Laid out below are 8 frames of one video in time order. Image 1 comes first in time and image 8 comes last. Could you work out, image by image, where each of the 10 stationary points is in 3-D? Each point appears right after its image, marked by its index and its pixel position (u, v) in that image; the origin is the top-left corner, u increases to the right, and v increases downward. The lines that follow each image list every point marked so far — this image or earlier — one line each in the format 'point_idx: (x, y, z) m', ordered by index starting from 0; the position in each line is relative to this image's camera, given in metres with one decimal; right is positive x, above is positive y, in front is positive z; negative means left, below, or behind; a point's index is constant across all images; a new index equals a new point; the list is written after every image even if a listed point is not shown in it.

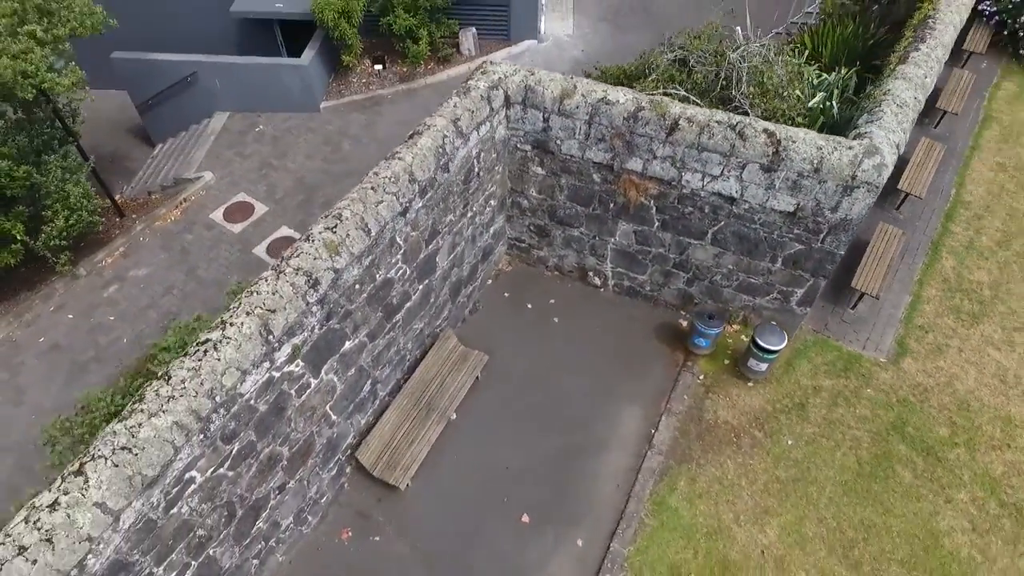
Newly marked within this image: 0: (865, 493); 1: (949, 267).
0: (+3.1, -1.8, +5.5) m
1: (+5.0, +0.2, +7.1) m
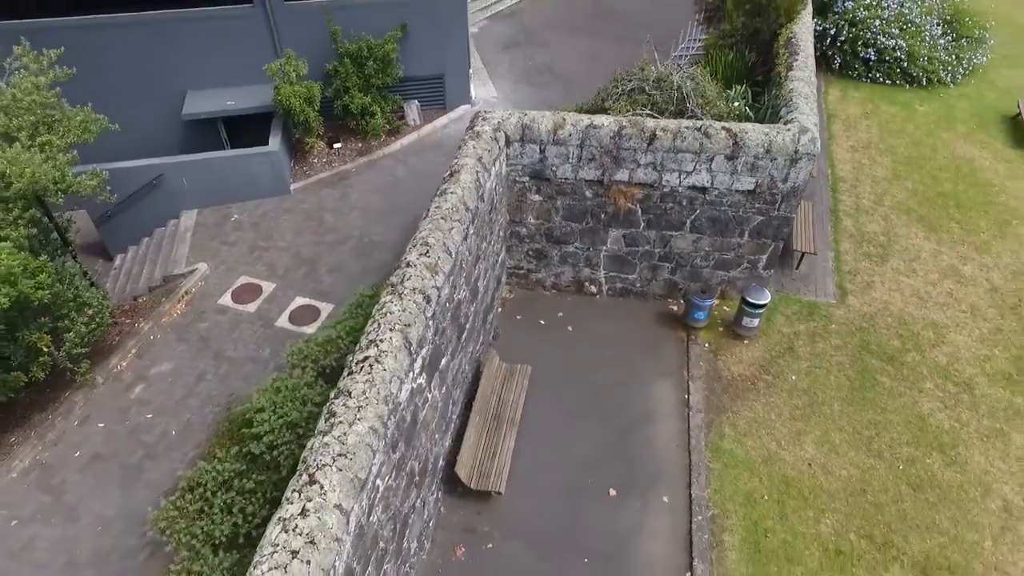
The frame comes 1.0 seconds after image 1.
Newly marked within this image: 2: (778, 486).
0: (+3.8, -1.2, +6.7) m
1: (+4.8, +0.9, +8.9) m
2: (+2.5, -1.9, +6.0) m
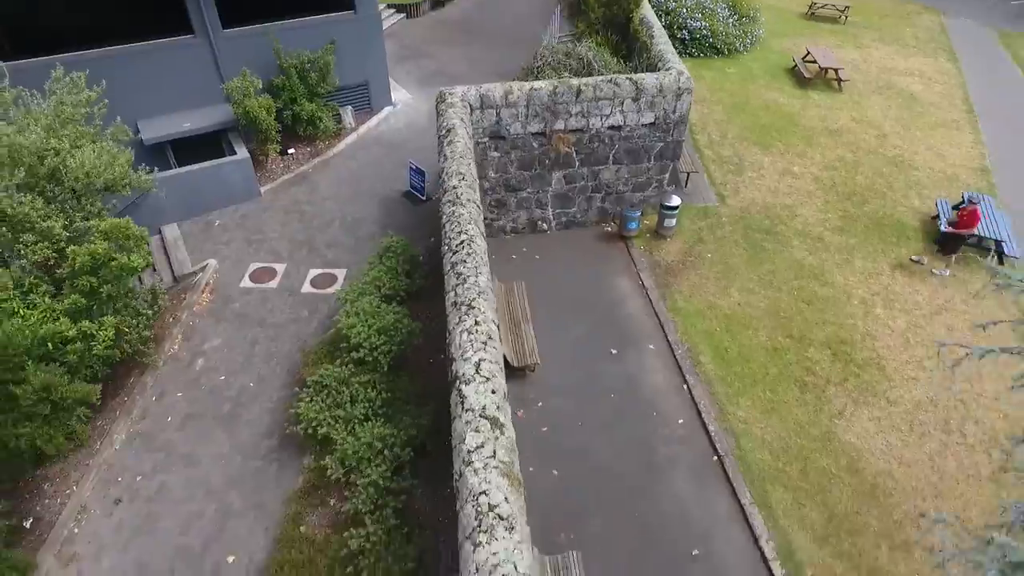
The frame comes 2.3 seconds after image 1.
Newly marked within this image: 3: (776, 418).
0: (+3.6, +0.4, +9.2) m
1: (+3.7, +2.5, +11.7) m
2: (+2.8, -0.4, +8.2) m
3: (+3.0, -1.5, +6.9) m
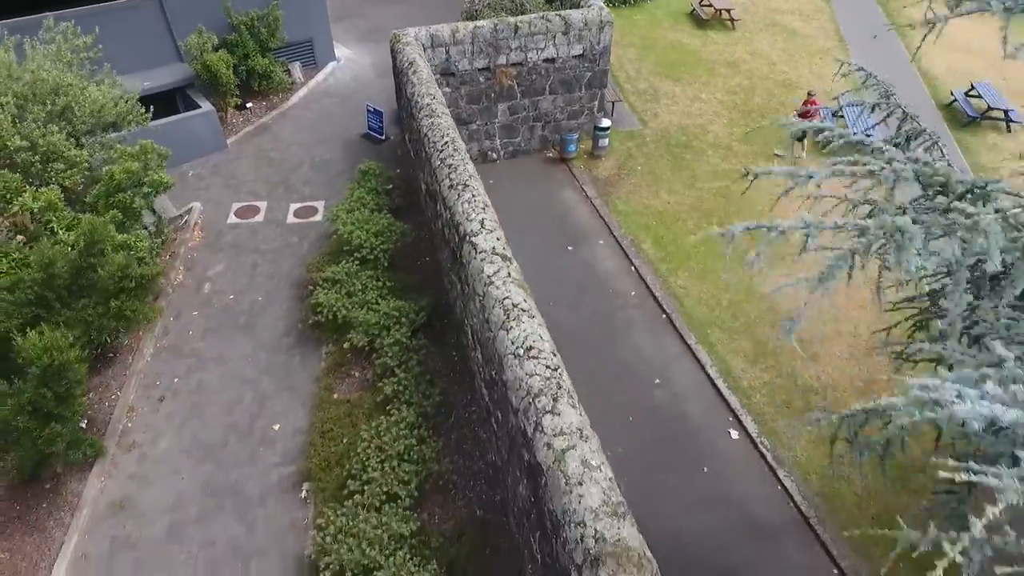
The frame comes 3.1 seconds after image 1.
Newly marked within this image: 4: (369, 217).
0: (+2.9, +2.1, +10.7) m
1: (+2.5, +4.2, +13.1) m
2: (+2.2, +1.1, +9.6) m
3: (+2.7, +0.1, +8.4) m
4: (-1.7, +0.9, +7.7) m
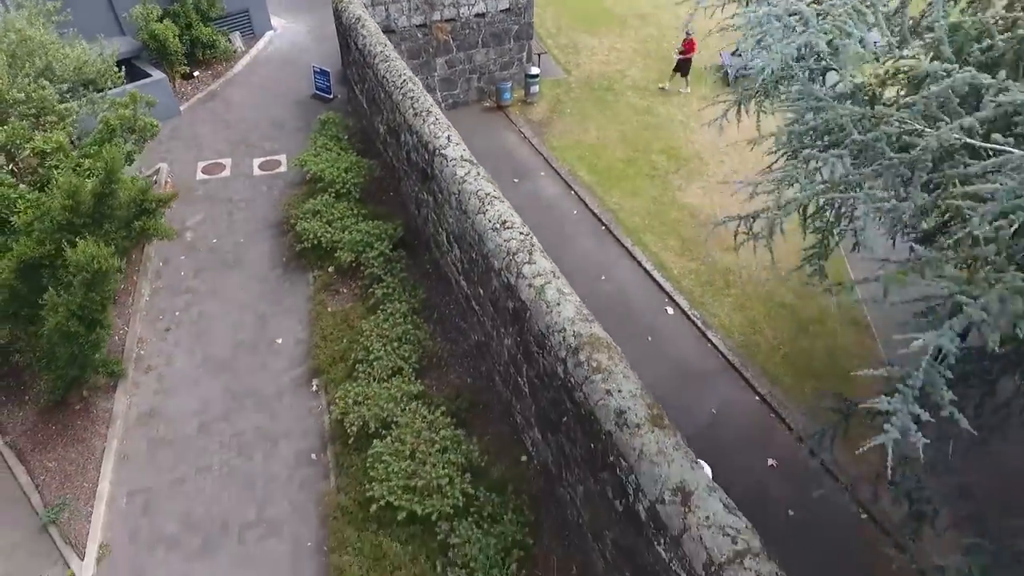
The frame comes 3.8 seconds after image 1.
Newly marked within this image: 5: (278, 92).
0: (+1.8, +3.5, +11.9) m
1: (+0.9, +5.6, +14.2) m
2: (+1.3, +2.4, +10.8) m
3: (+2.0, +1.4, +9.7) m
4: (-2.4, +1.8, +8.5) m
5: (-4.2, +3.5, +11.2) m
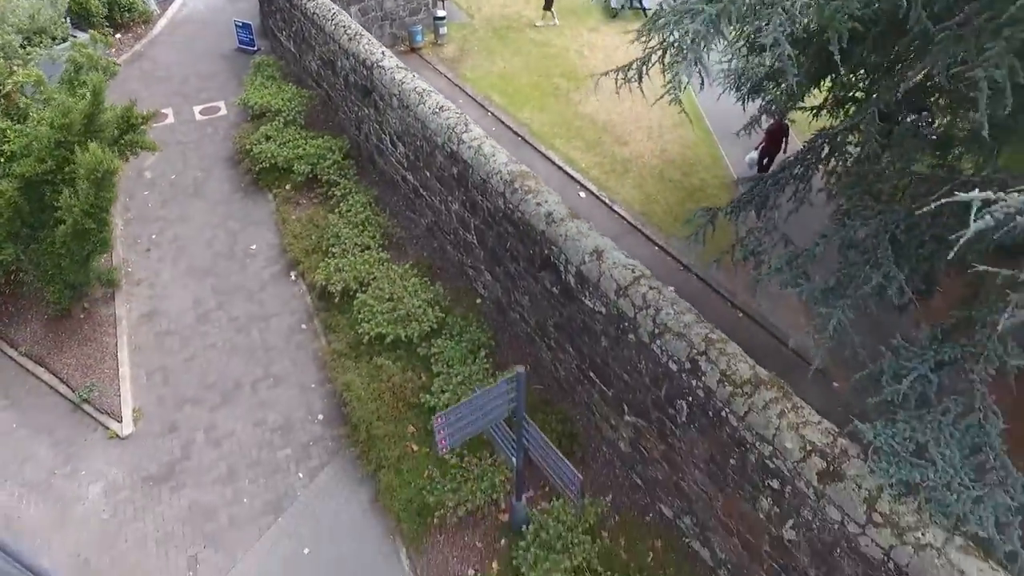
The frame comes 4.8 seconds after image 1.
0: (-0.1, +5.3, +13.3) m
1: (-1.5, +7.4, +15.4) m
2: (-0.3, +4.1, +12.2) m
3: (+0.6, +3.2, +11.3) m
4: (-3.6, +3.0, +9.5) m
5: (-5.9, +4.6, +11.9) m
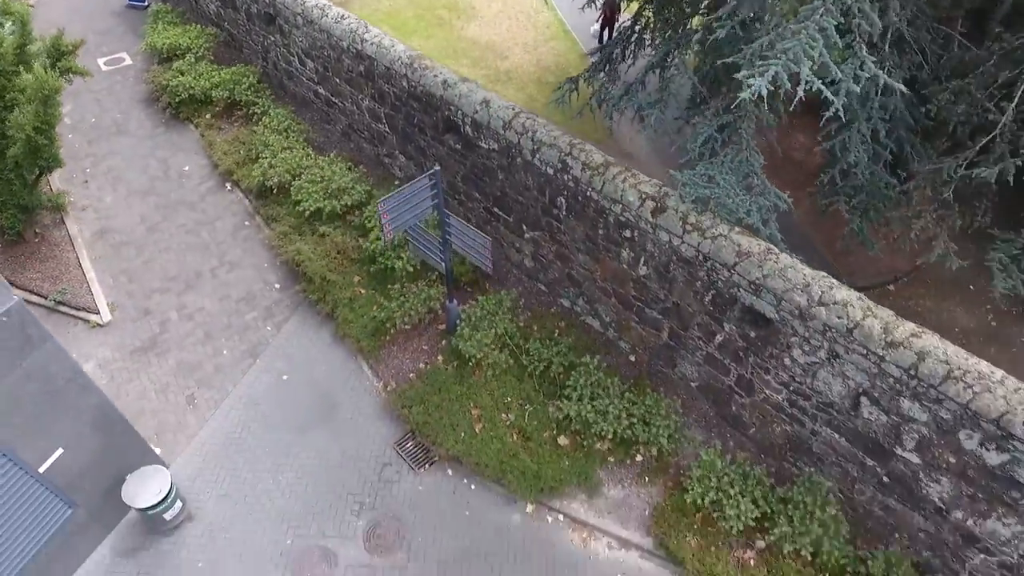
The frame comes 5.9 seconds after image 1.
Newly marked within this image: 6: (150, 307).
0: (-2.8, +7.1, +14.4) m
1: (-4.8, +9.0, +16.2) m
2: (-2.7, +5.9, +13.3) m
3: (-1.6, +5.0, +12.6) m
4: (-5.4, +4.2, +10.3) m
5: (-8.3, +5.5, +12.2) m
6: (-4.4, -0.2, +7.6) m
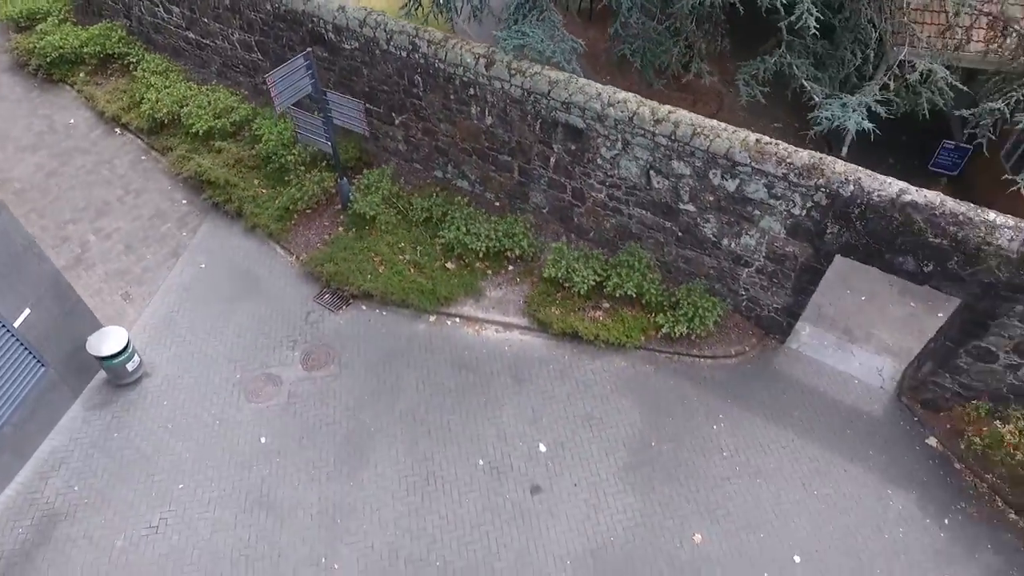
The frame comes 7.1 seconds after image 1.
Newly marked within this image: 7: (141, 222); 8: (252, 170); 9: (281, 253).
0: (-6.7, +8.2, +15.1) m
1: (-9.2, +9.9, +16.5) m
2: (-6.2, +7.1, +14.1) m
3: (-4.9, +6.4, +13.5) m
4: (-8.1, +4.9, +10.7) m
5: (-11.4, +5.8, +12.2) m
6: (-6.0, +0.7, +8.4) m
7: (-5.1, +0.9, +8.6) m
8: (-3.6, +1.7, +8.7) m
9: (-3.0, +0.5, +8.2) m
